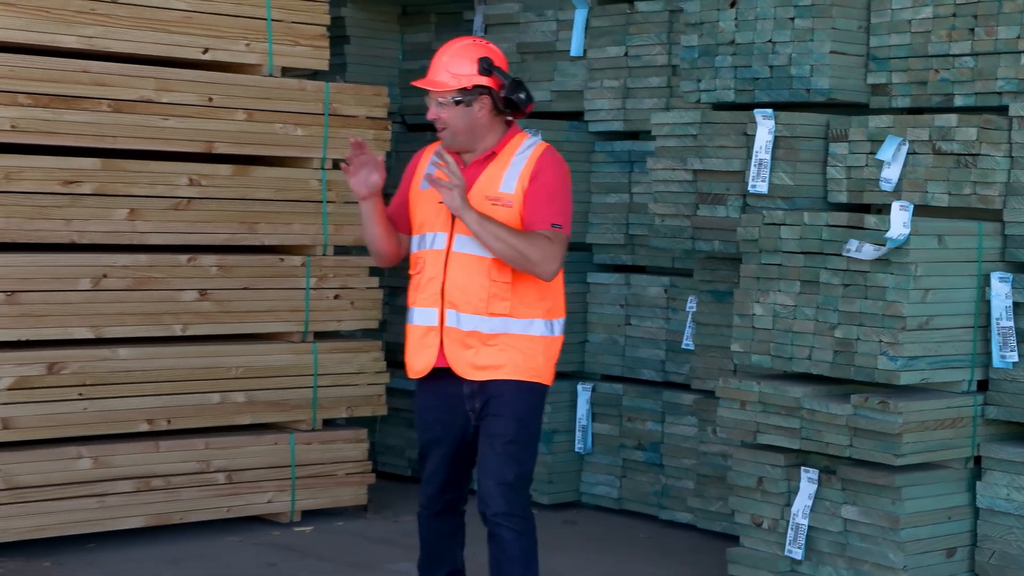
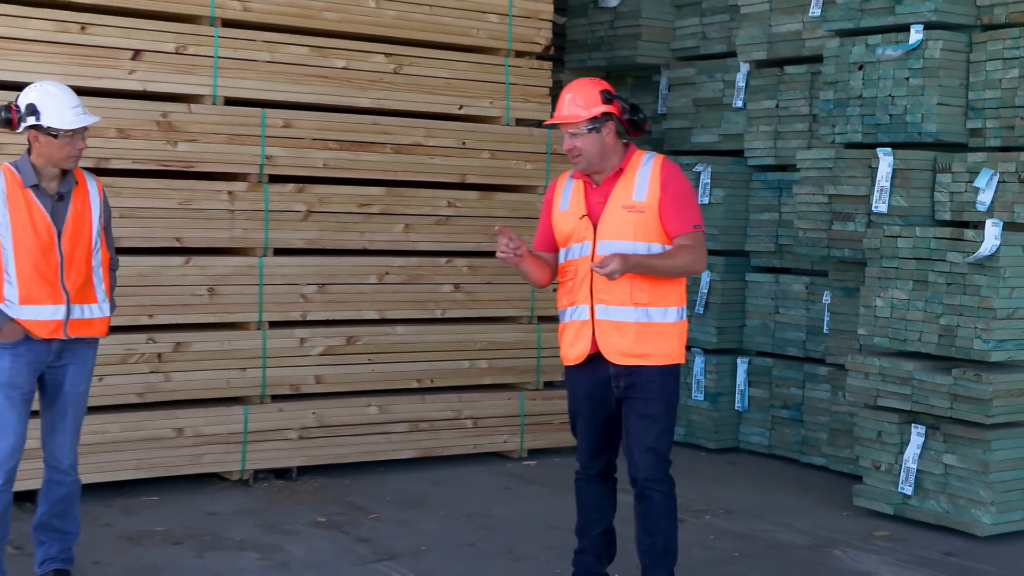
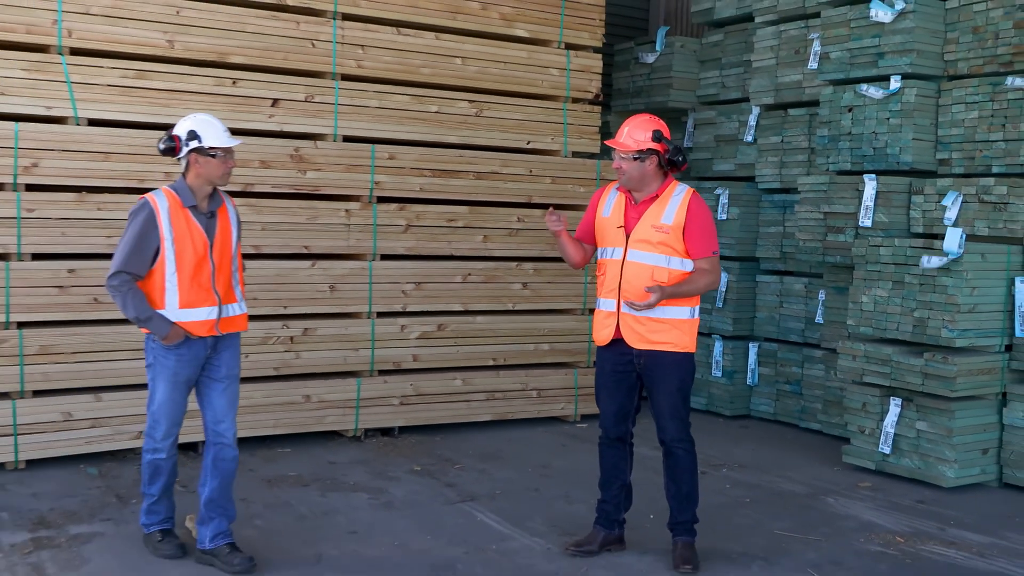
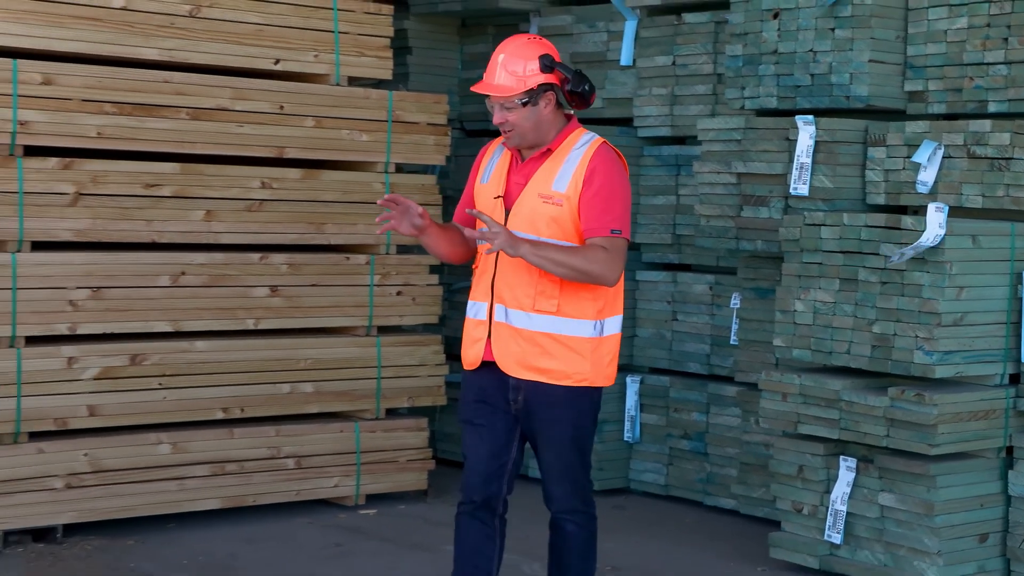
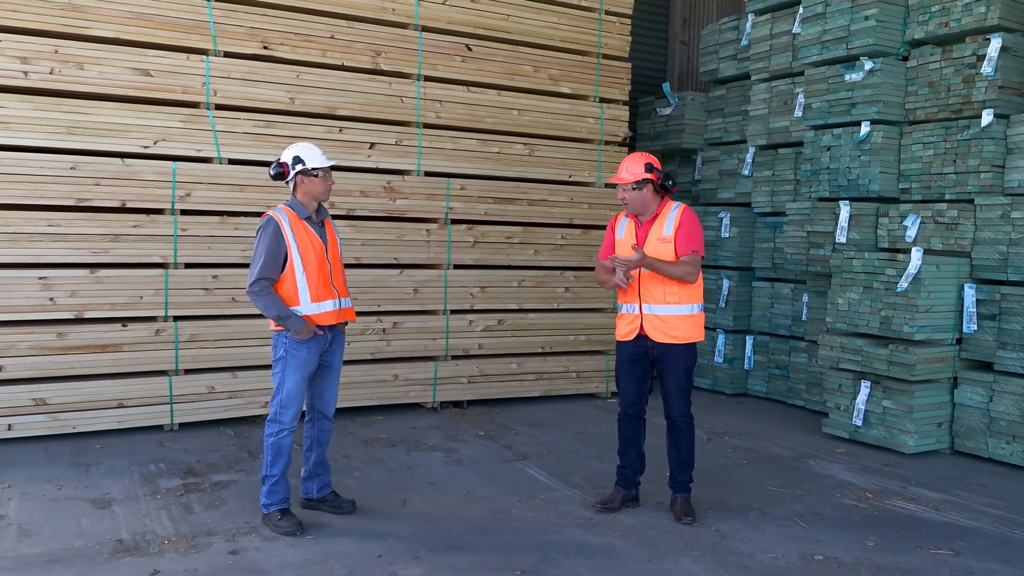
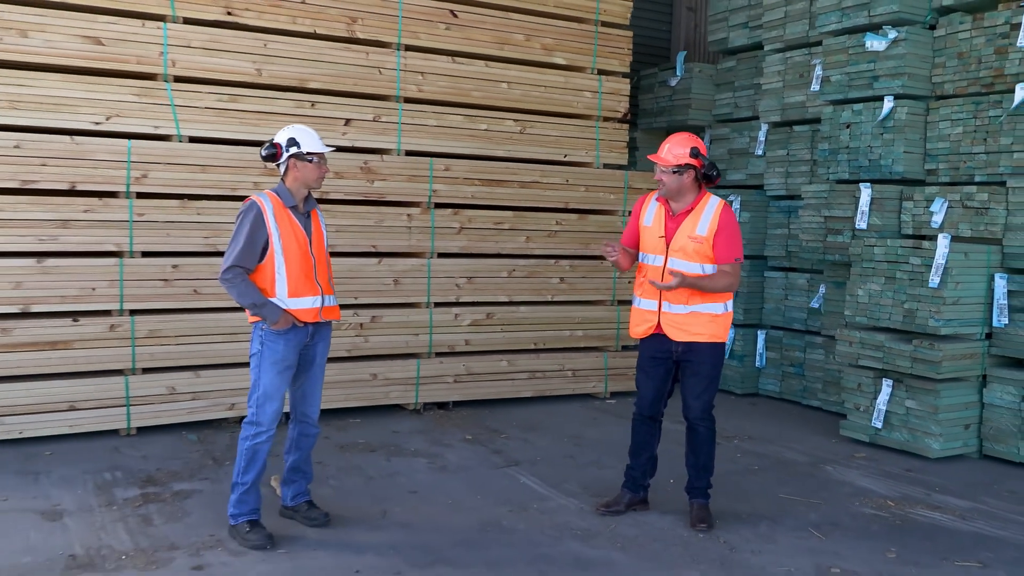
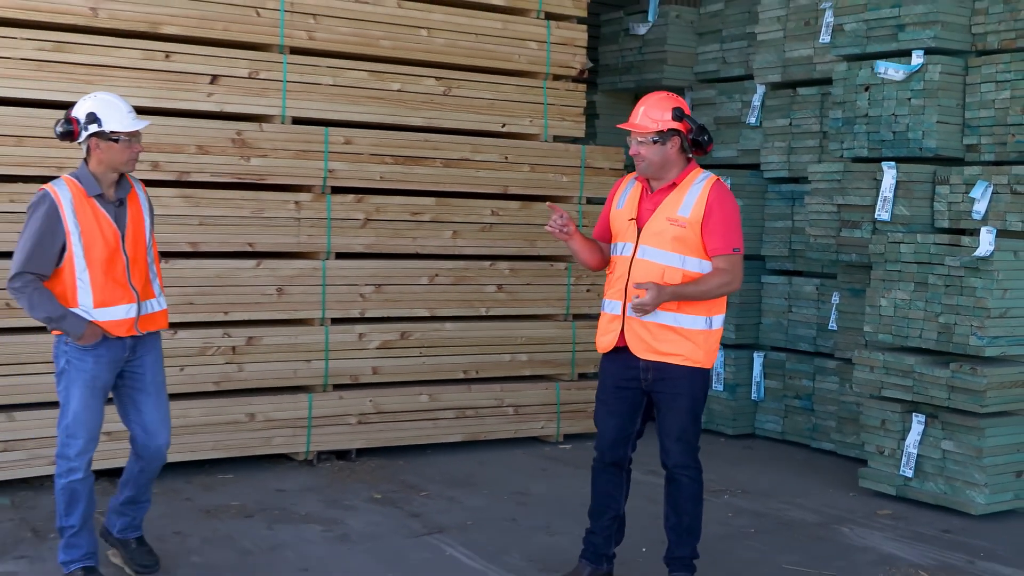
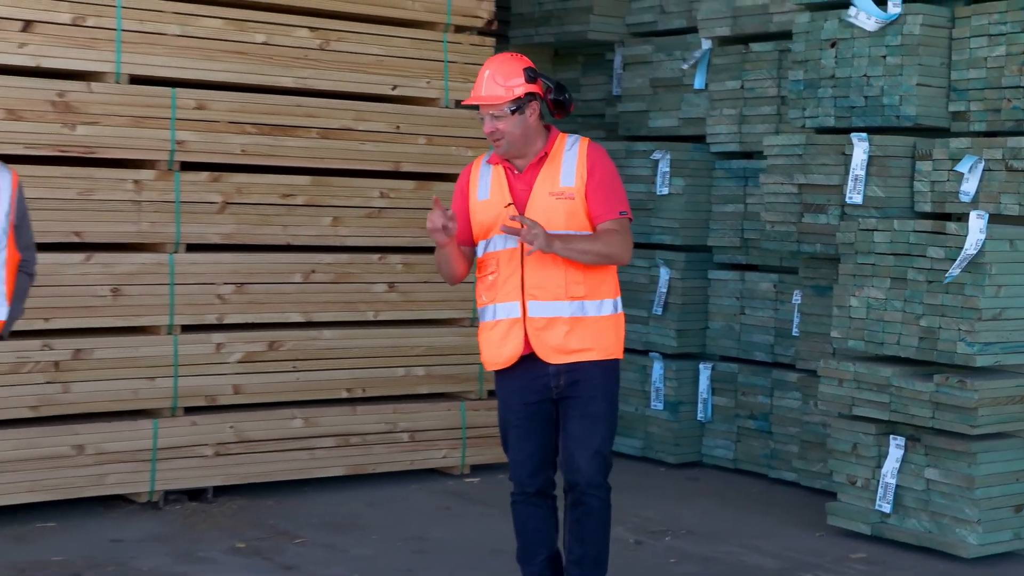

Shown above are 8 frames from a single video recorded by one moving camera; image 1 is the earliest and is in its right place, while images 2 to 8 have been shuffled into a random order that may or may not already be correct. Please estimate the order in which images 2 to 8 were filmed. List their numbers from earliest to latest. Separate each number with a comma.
4, 8, 2, 7, 3, 6, 5
